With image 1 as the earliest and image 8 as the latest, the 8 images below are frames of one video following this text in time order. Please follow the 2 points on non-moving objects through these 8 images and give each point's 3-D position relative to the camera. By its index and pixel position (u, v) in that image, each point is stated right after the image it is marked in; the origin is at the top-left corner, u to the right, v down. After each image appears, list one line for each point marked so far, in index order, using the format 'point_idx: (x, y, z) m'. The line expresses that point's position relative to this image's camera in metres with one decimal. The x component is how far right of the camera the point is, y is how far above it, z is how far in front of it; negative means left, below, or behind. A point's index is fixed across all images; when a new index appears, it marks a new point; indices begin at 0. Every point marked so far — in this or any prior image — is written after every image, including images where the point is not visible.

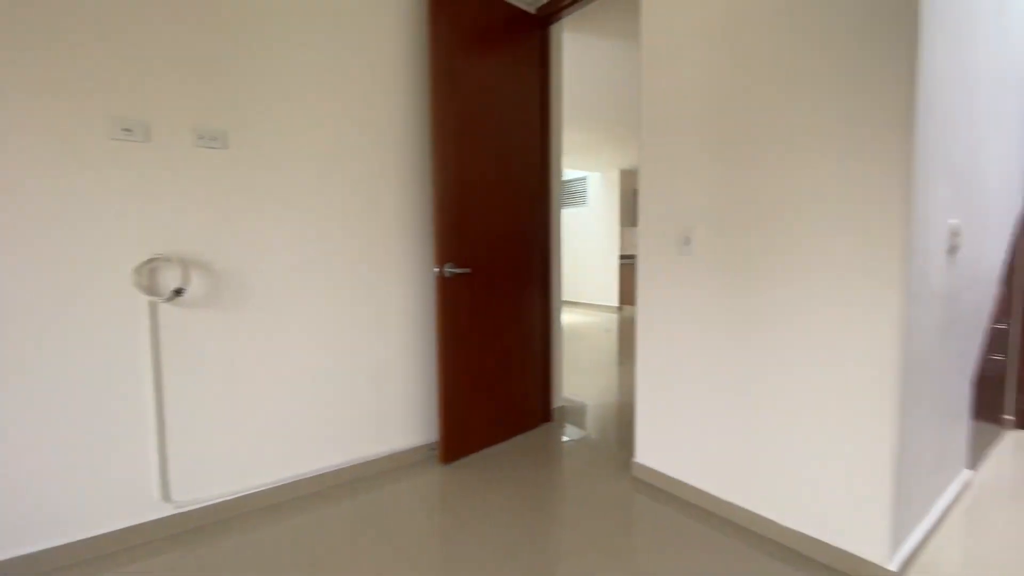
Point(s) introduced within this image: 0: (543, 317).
0: (+0.2, -0.2, +3.1) m
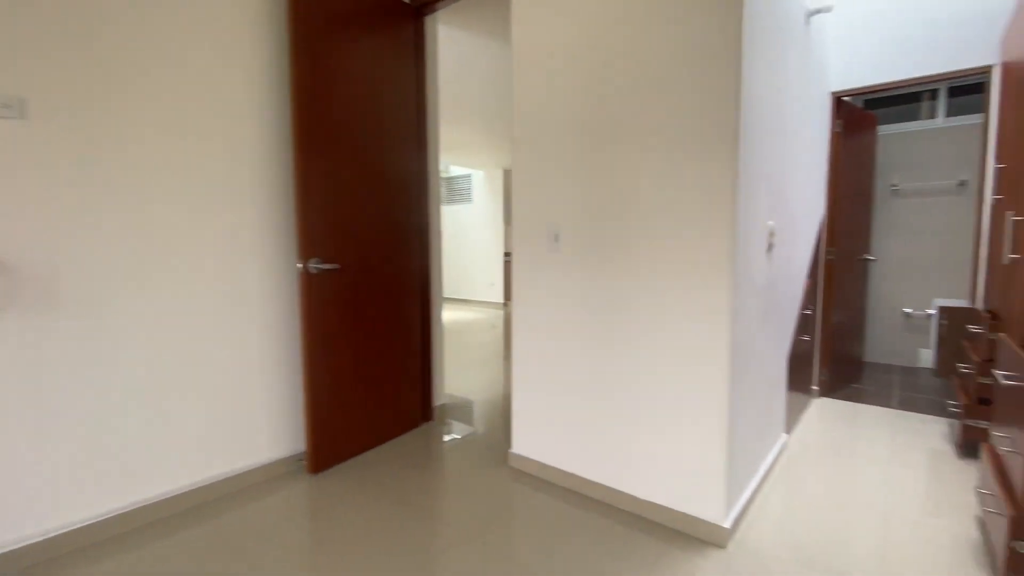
0: (-0.6, -0.2, +3.0) m
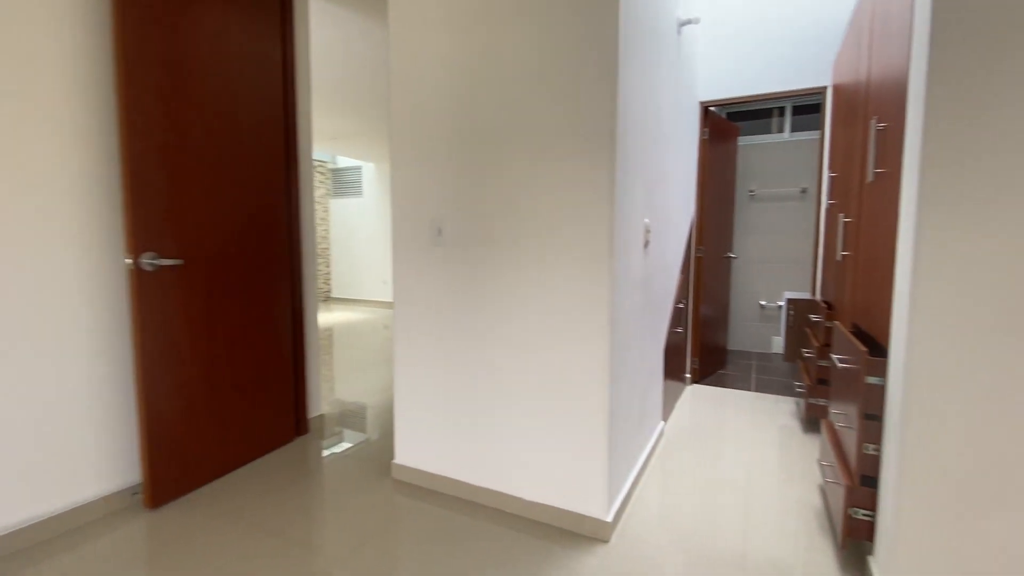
0: (-1.3, -0.2, +2.7) m
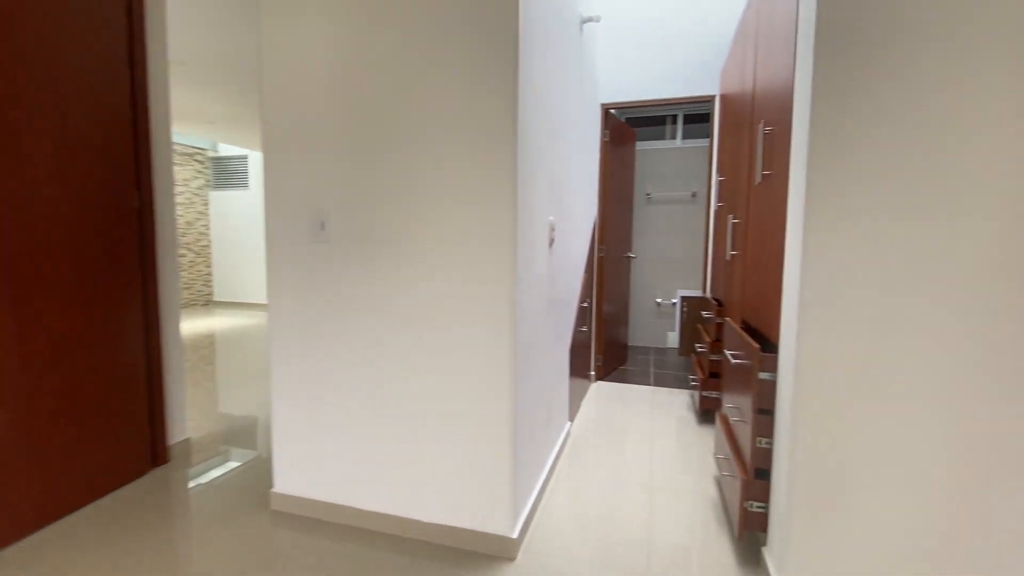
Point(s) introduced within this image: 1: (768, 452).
0: (-1.8, -0.2, +2.3) m
1: (+0.9, -0.5, +1.6) m
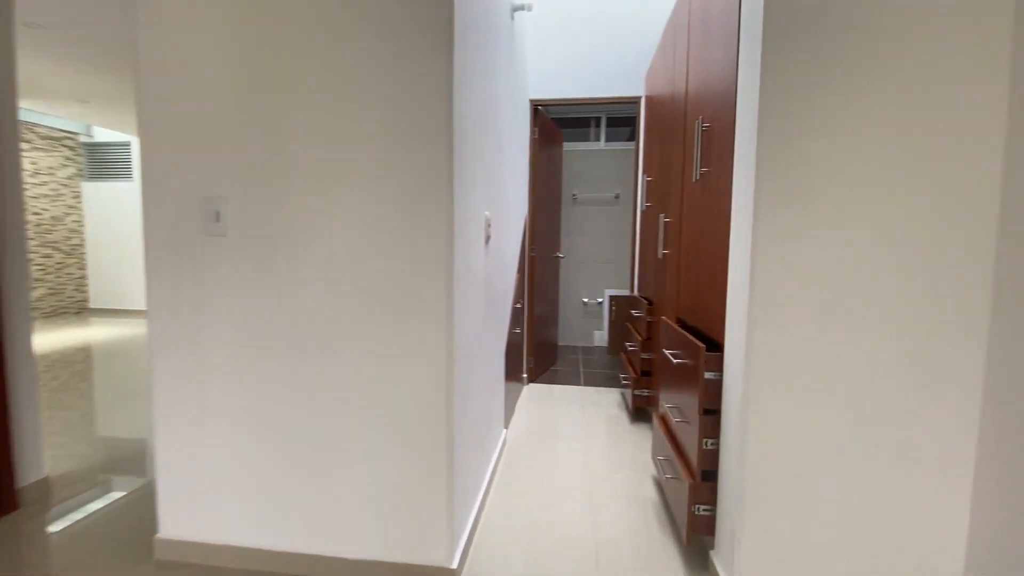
0: (-2.0, -0.2, +1.8) m
1: (+0.7, -0.5, +1.6) m
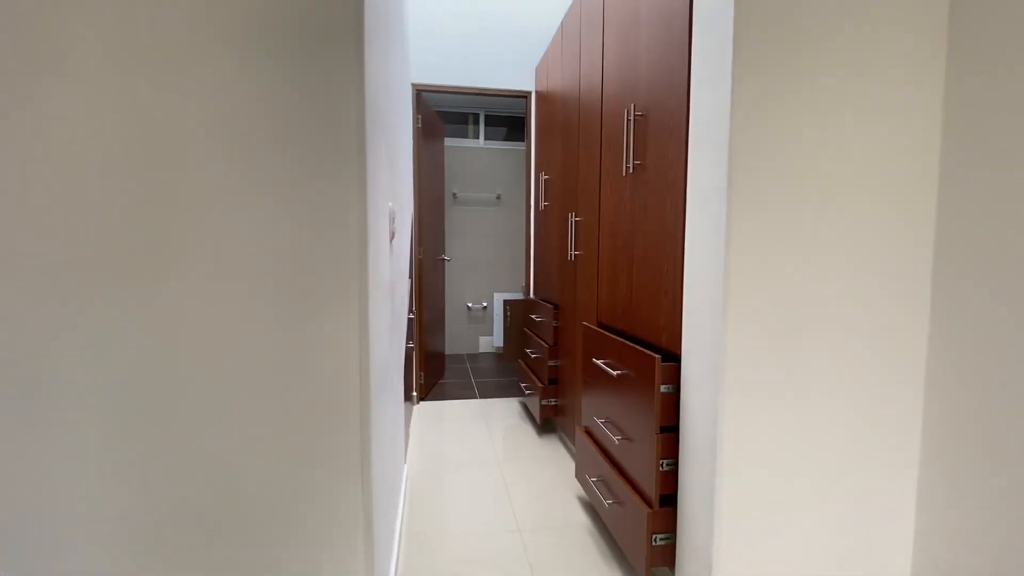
0: (-2.2, -0.3, +0.9) m
1: (+0.5, -0.5, +1.4) m
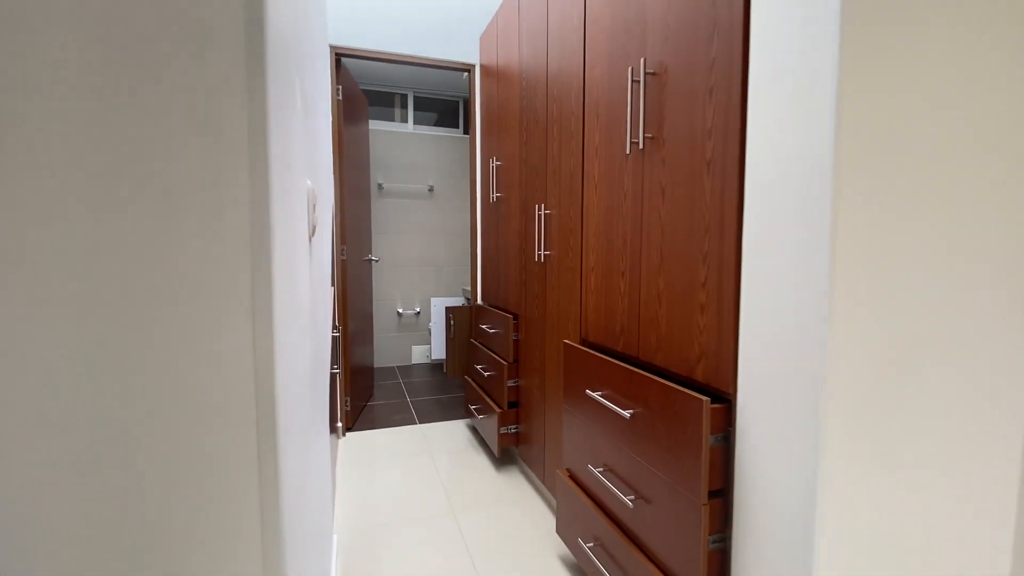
0: (-2.1, -0.4, +0.1) m
1: (+0.4, -0.6, +1.0) m
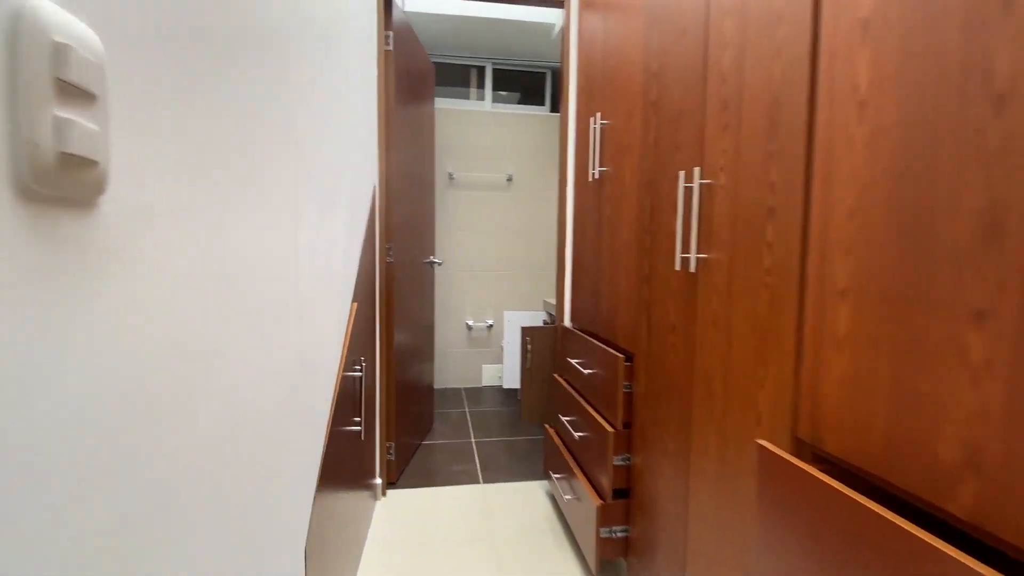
0: (-2.1, -0.4, -0.3) m
1: (+0.6, -0.6, +0.1) m
